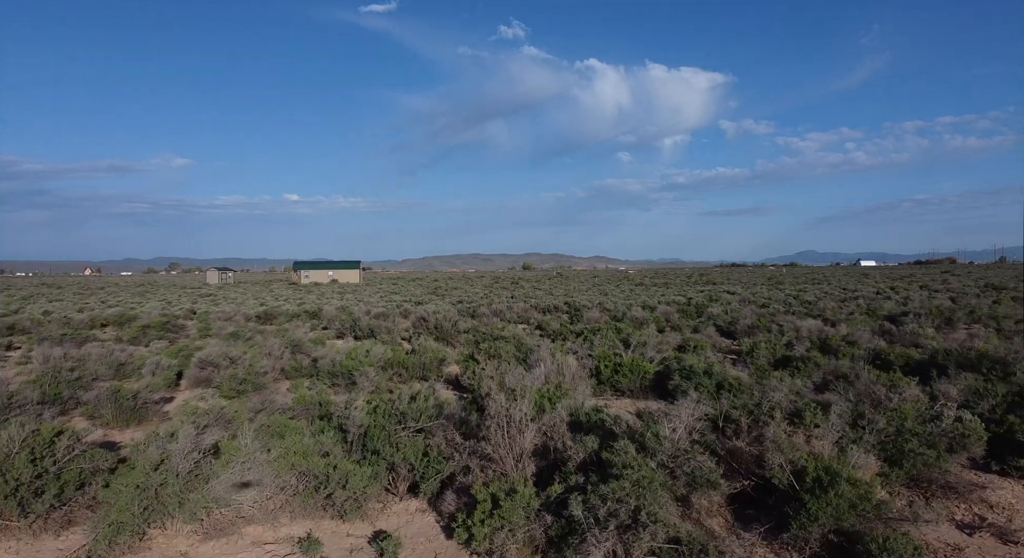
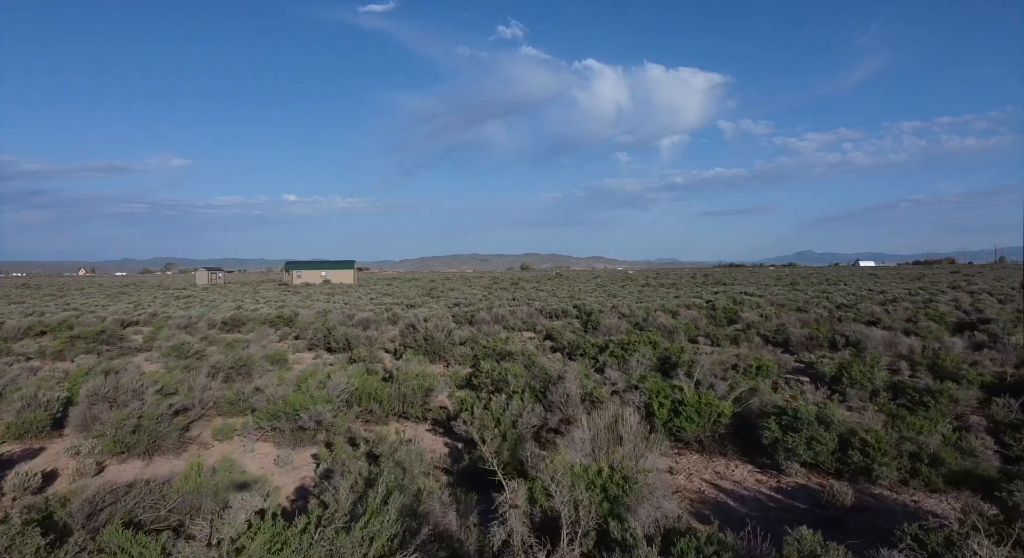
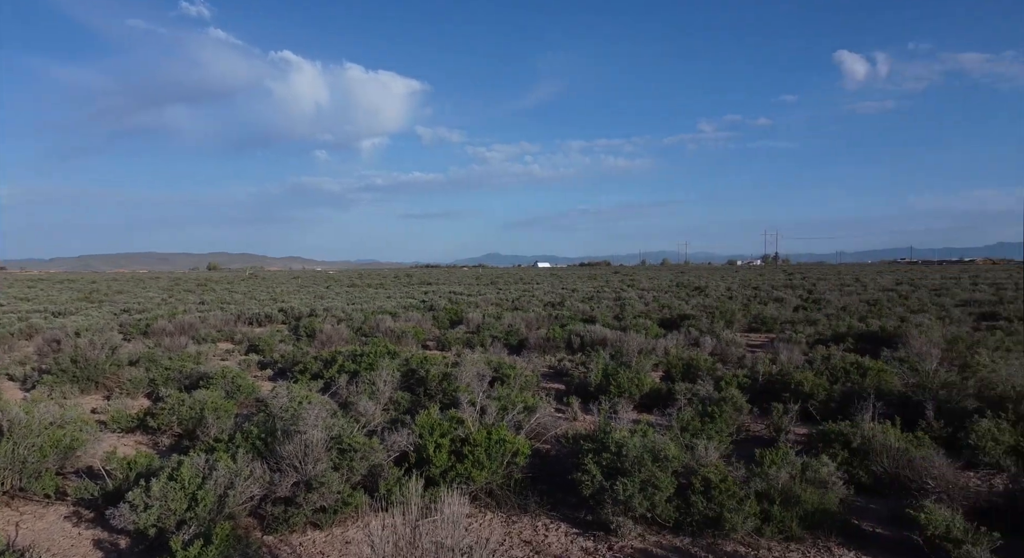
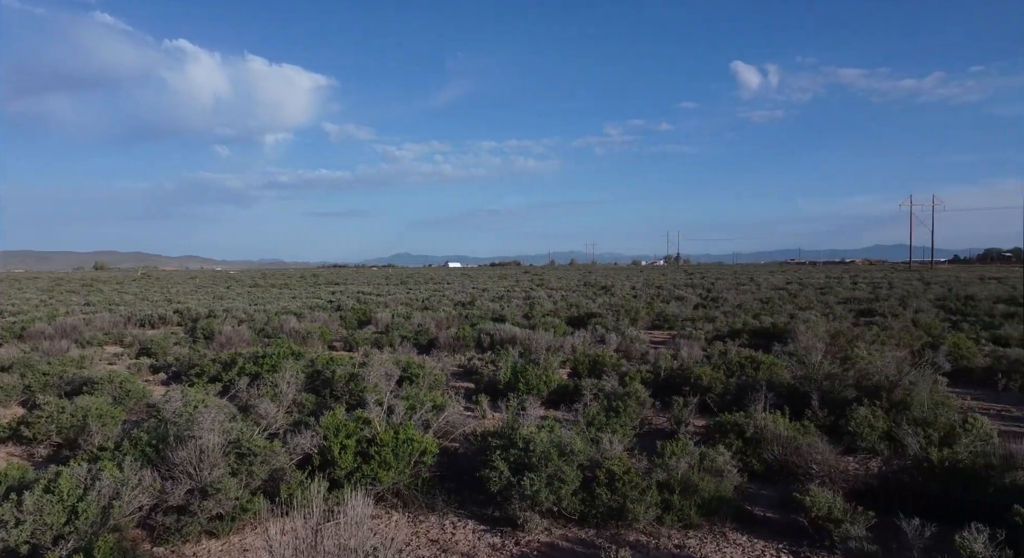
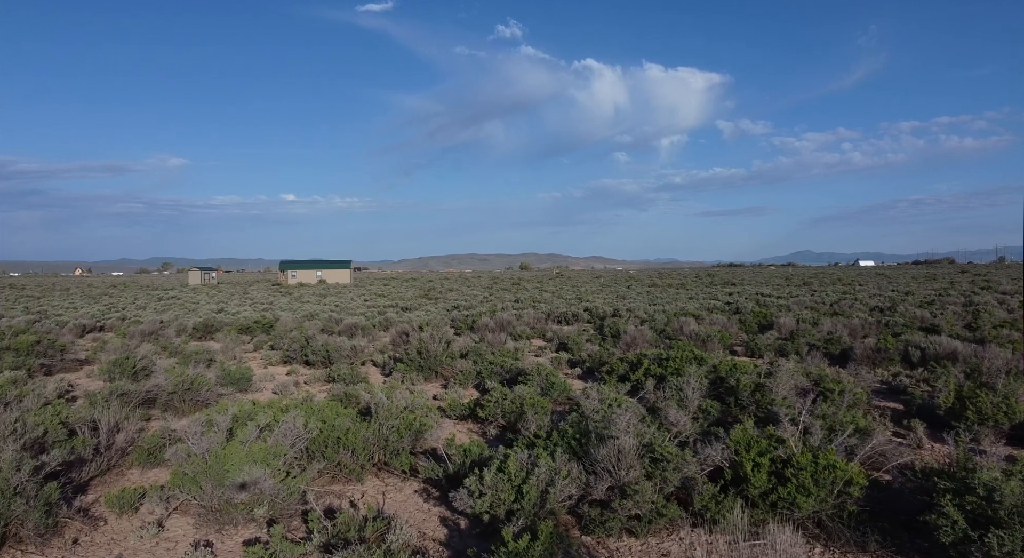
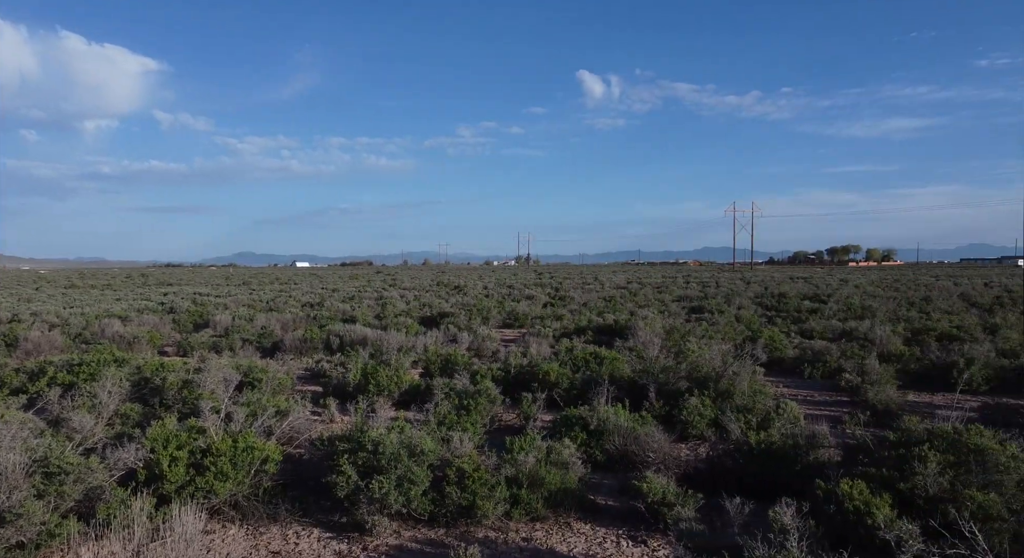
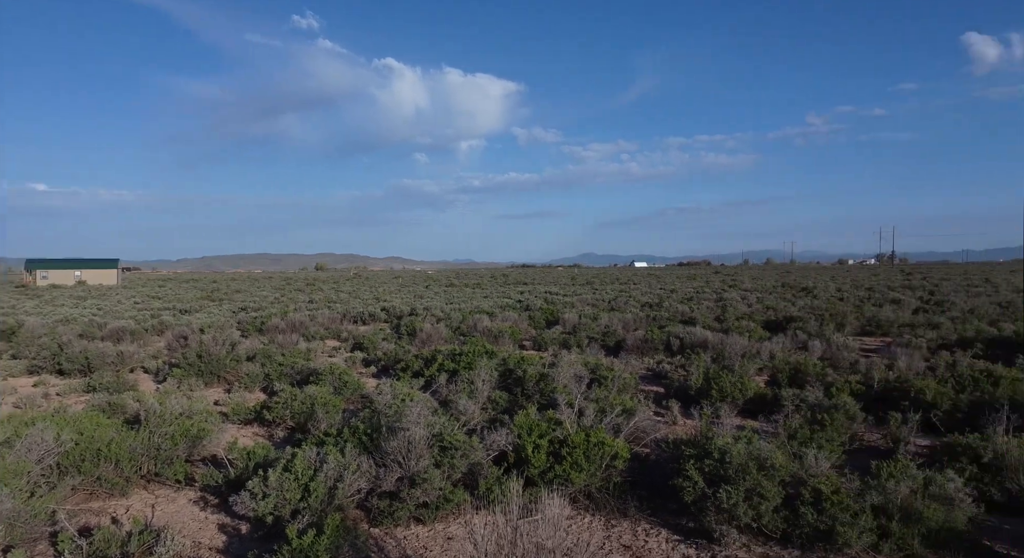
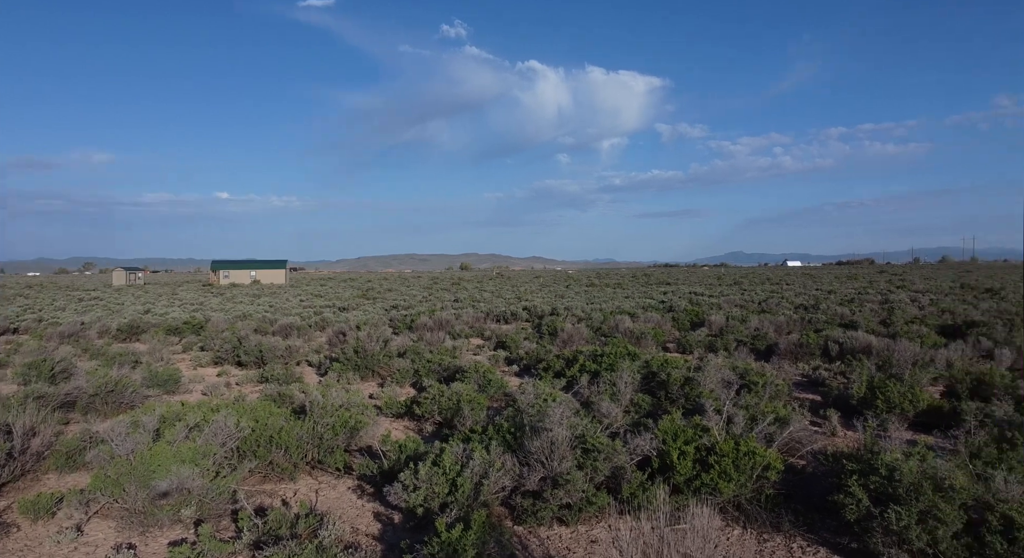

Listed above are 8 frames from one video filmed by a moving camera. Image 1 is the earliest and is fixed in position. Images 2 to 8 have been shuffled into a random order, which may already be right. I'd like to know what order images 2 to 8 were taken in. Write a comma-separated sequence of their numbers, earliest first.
2, 5, 8, 7, 3, 4, 6
